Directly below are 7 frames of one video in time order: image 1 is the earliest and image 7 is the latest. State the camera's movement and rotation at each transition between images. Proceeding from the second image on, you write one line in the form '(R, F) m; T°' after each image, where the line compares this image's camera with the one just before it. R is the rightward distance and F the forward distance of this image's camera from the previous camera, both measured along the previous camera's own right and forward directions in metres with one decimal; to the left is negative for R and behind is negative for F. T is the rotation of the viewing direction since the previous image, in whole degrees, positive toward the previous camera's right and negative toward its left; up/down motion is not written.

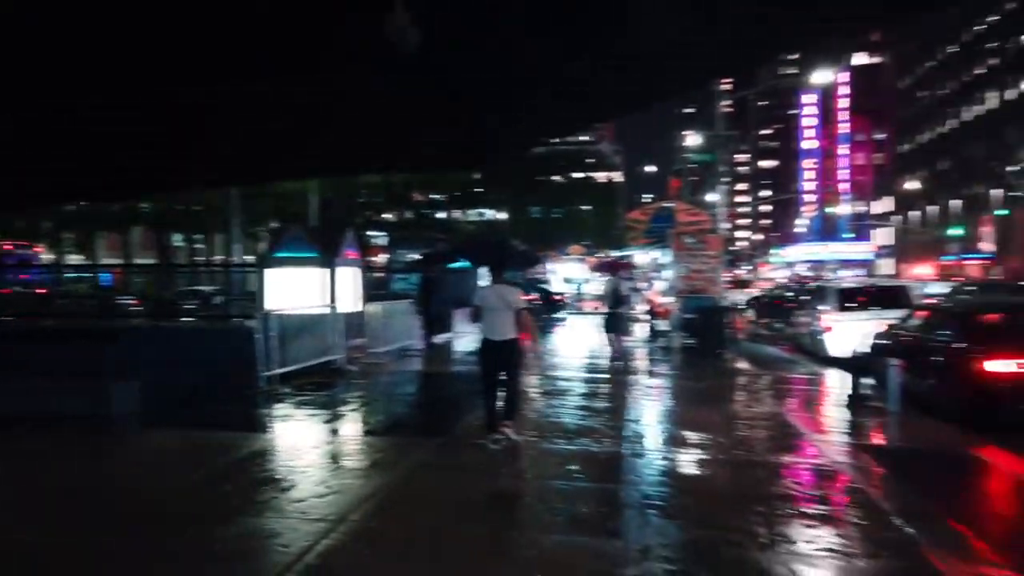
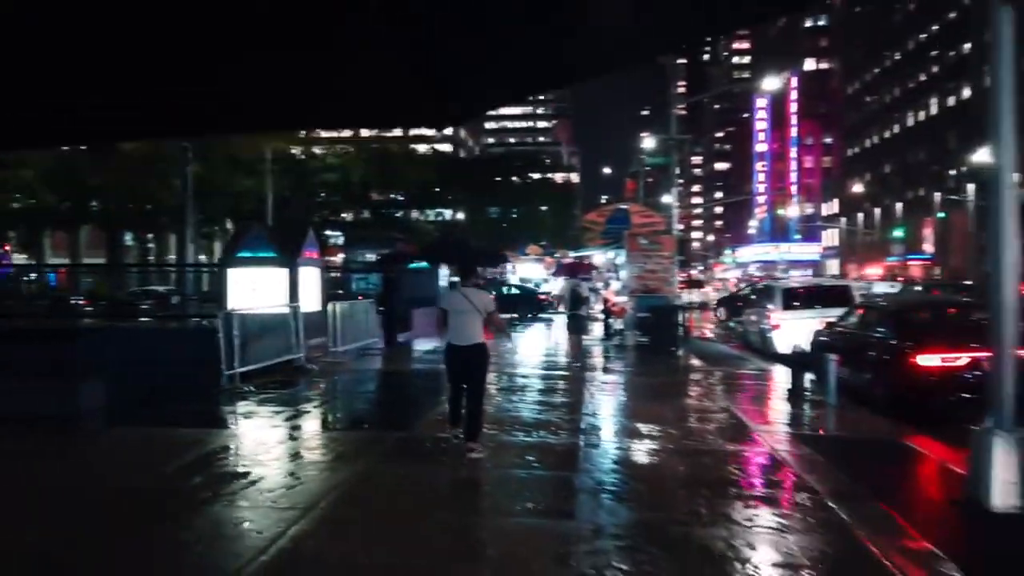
(-0.1, -0.4) m; +3°
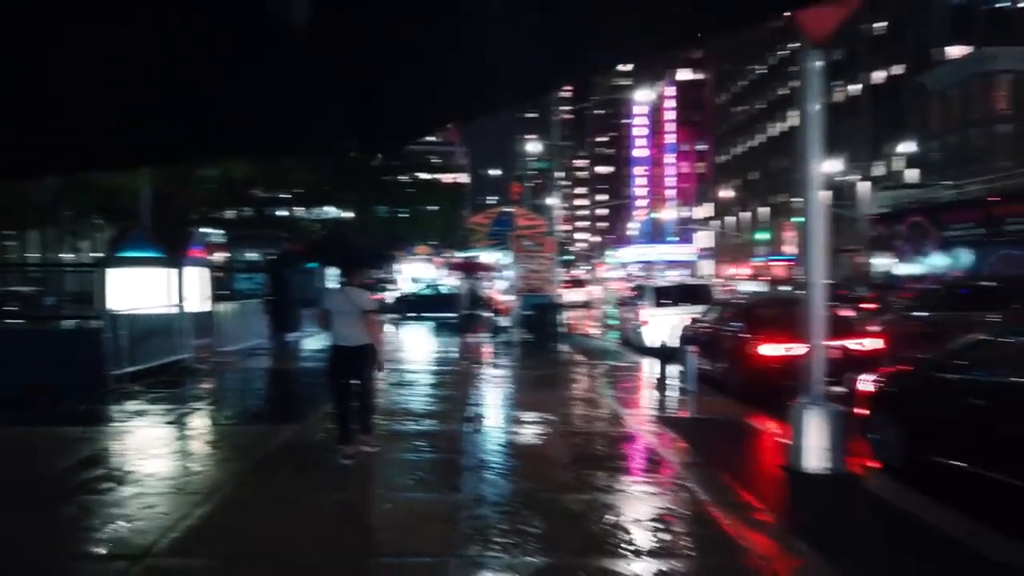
(0.0, -0.8) m; +7°
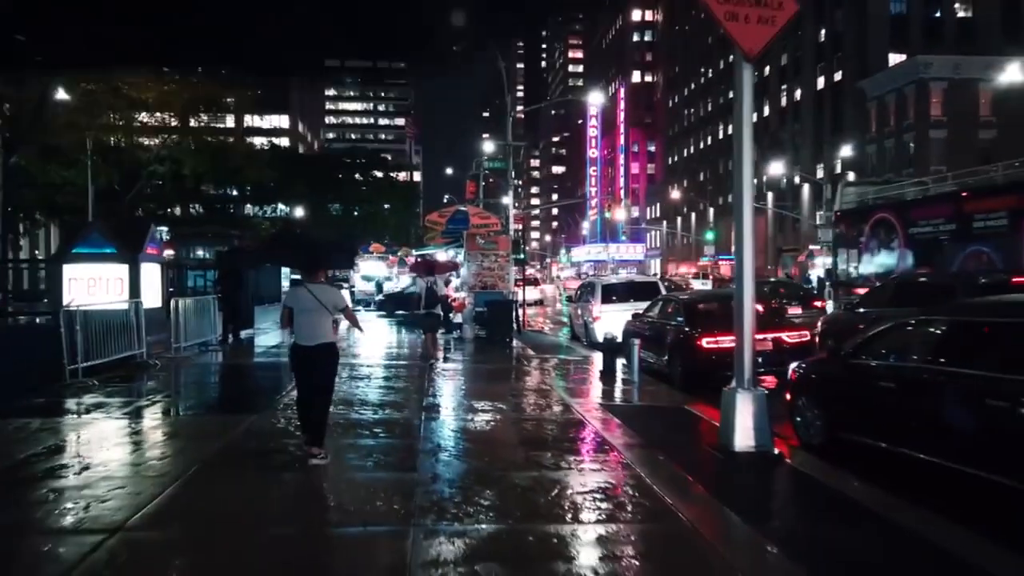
(0.0, -0.5) m; +3°
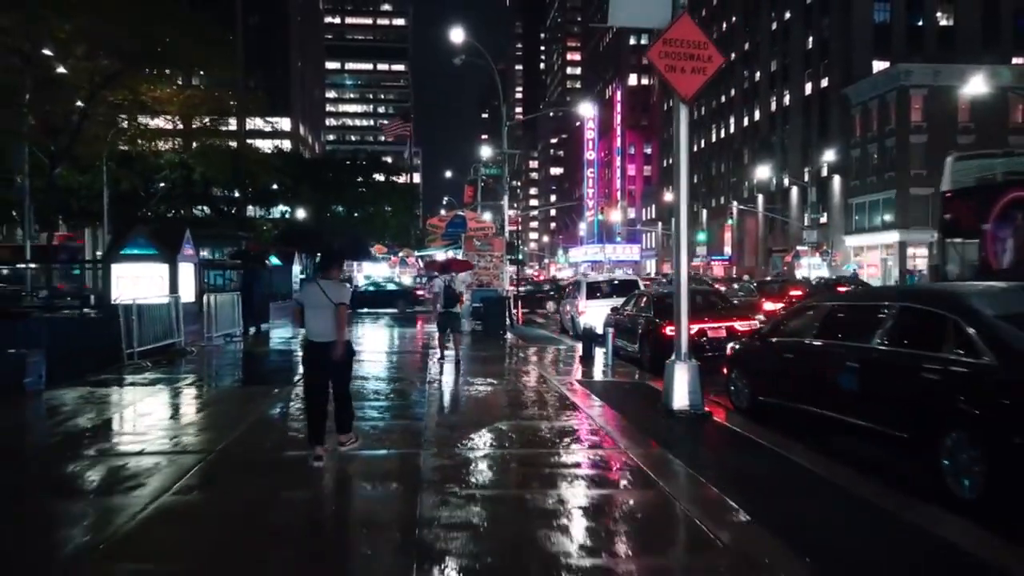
(+0.1, -2.1) m; 0°
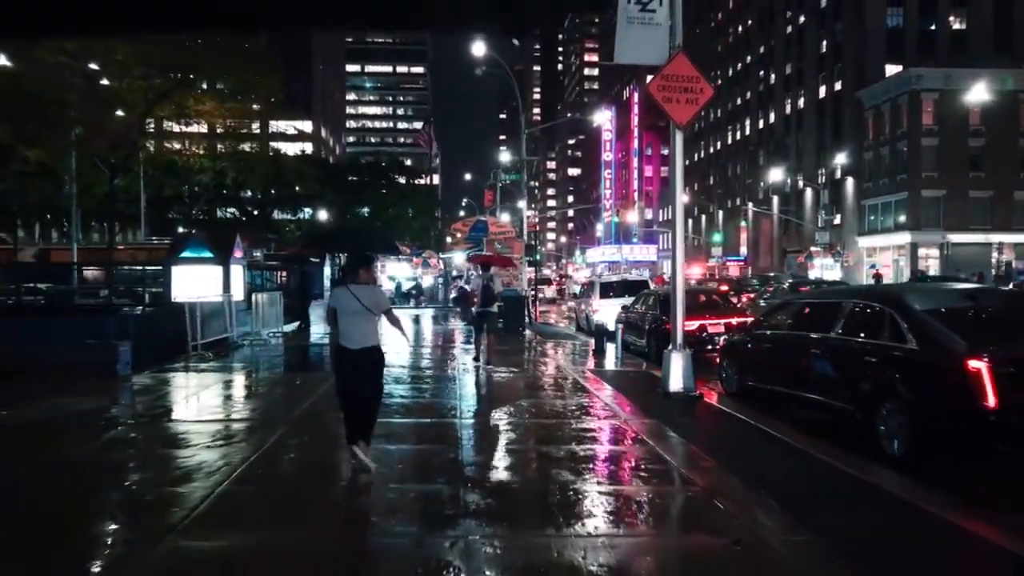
(0.0, -1.7) m; -1°
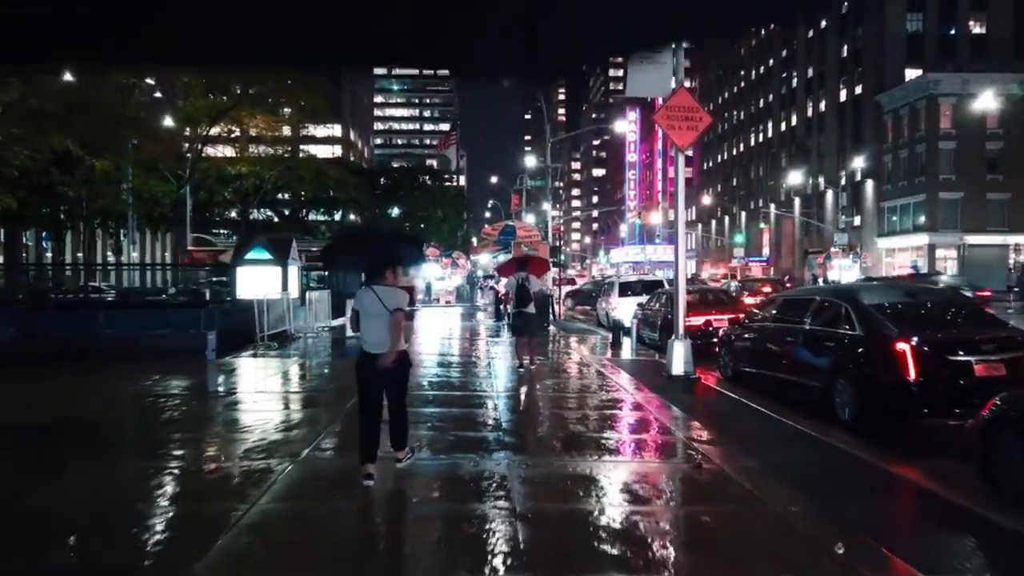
(0.0, -2.1) m; -2°
